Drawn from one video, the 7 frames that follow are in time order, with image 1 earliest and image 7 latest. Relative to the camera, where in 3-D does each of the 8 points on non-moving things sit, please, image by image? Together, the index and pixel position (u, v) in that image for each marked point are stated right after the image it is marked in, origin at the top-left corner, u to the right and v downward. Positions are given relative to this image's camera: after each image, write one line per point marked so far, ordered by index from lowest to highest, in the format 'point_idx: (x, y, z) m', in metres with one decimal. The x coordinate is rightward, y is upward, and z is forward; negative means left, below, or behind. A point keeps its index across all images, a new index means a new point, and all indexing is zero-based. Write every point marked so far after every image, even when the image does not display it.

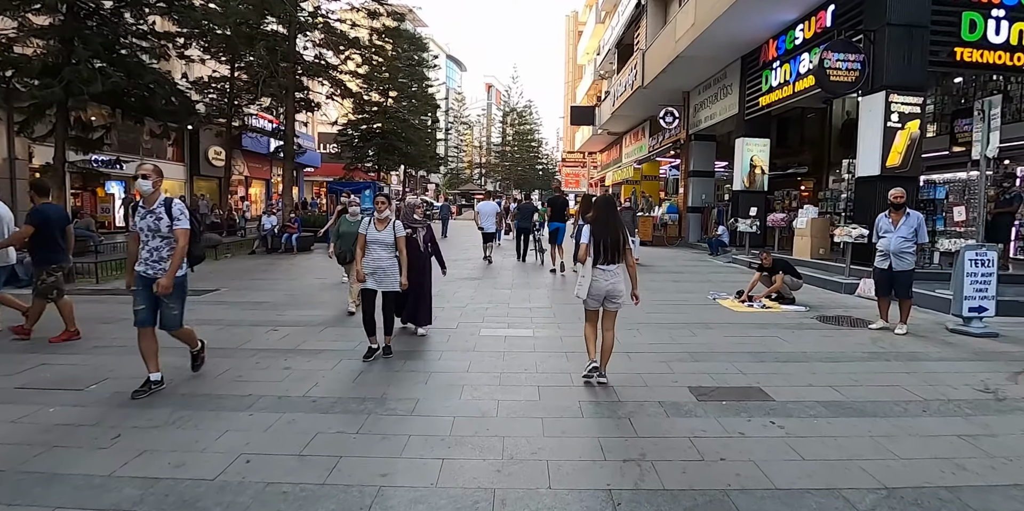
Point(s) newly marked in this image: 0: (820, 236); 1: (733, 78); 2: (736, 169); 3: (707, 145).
0: (+6.8, +0.4, +11.7) m
1: (+6.7, +5.4, +16.0) m
2: (+6.6, +2.5, +15.5) m
3: (+7.1, +4.0, +19.3) m
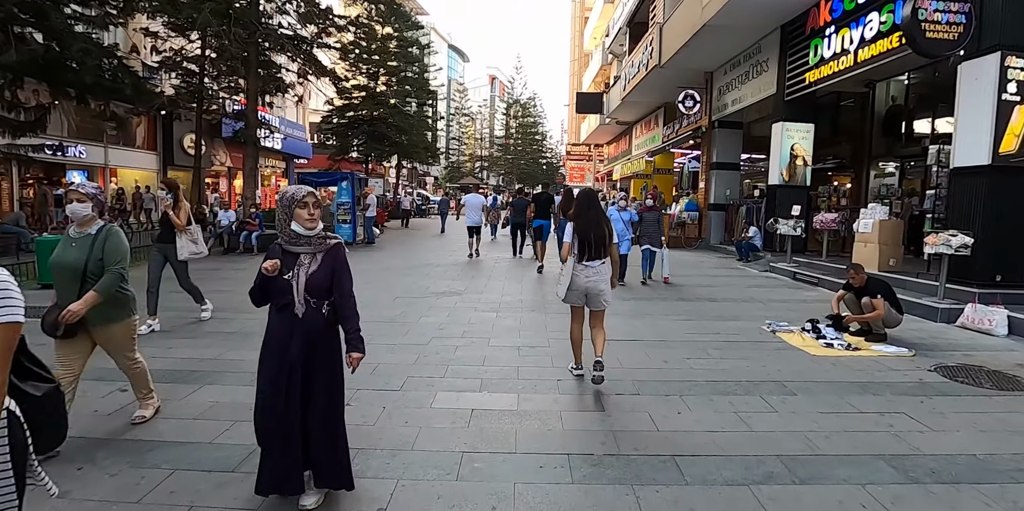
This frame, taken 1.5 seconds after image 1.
0: (+6.6, +0.2, +9.3) m
1: (+6.6, +5.2, +13.6) m
2: (+6.5, +2.3, +13.1) m
3: (+7.1, +3.9, +16.9) m
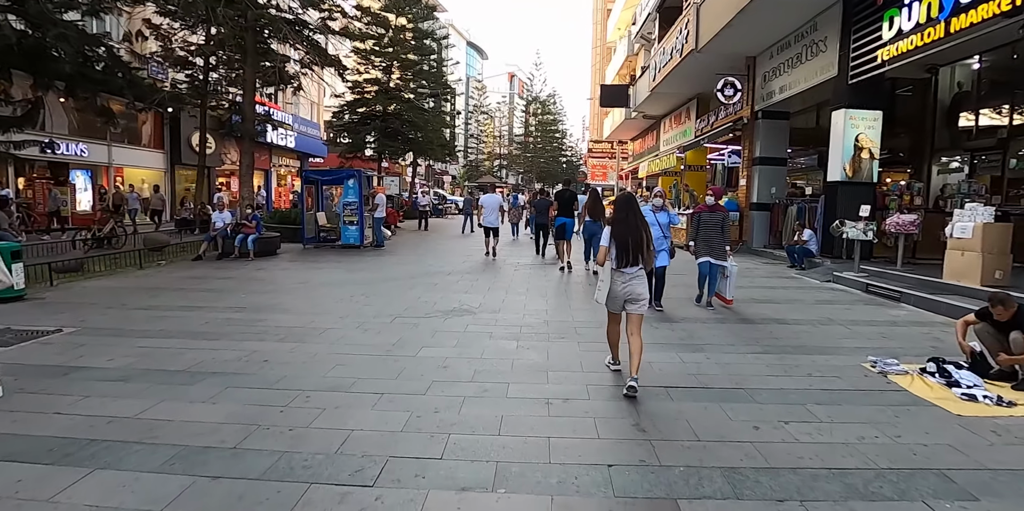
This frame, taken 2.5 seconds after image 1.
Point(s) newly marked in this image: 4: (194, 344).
0: (+6.9, +0.1, +7.6) m
1: (+7.1, +5.1, +11.9) m
2: (+6.9, +2.2, +11.4) m
3: (+7.7, +3.7, +15.2) m
4: (-3.3, -0.9, +5.5) m
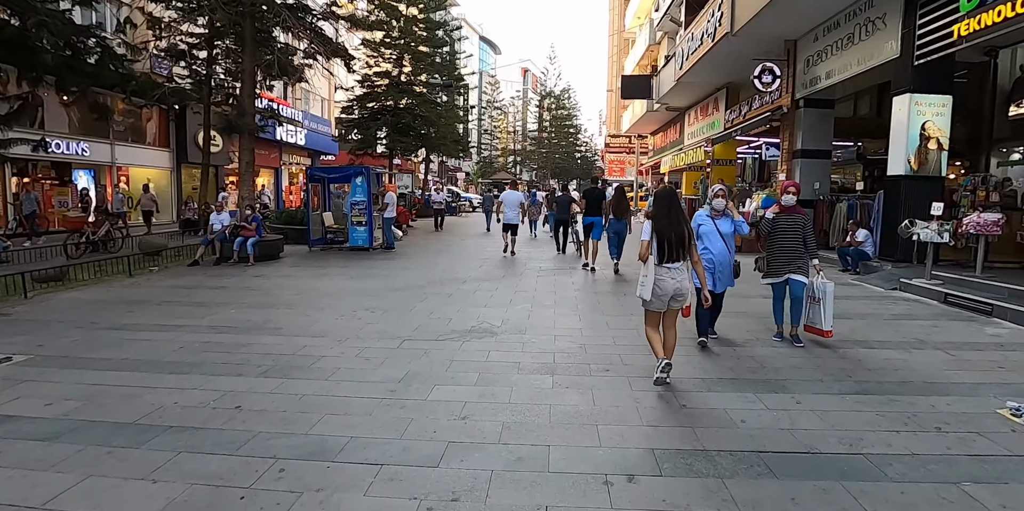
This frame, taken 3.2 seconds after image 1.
0: (+7.3, 0.0, +6.4) m
1: (+7.5, +5.0, +10.6) m
2: (+7.3, +2.1, +10.1) m
3: (+8.1, +3.7, +13.9) m
4: (-3.0, -1.1, +4.5) m
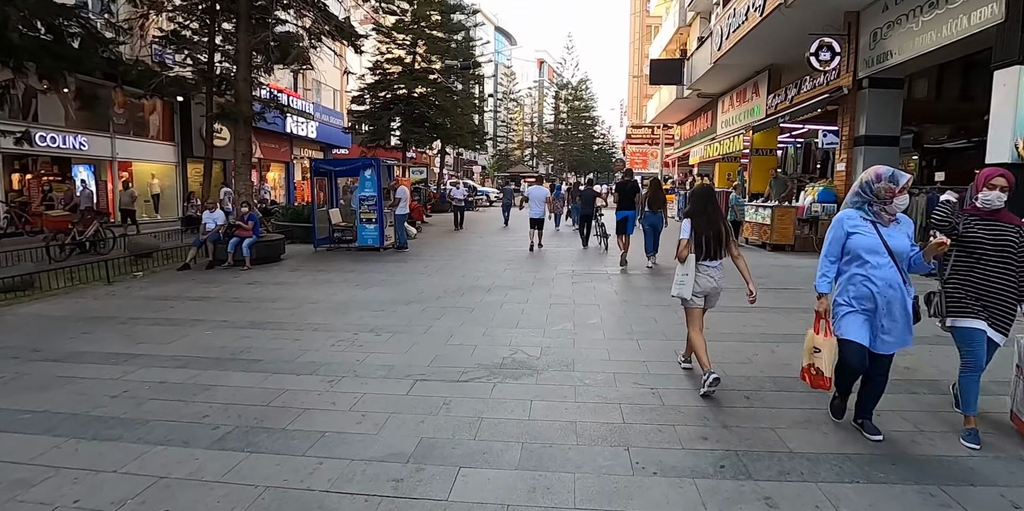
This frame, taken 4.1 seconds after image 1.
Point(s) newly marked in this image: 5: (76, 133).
0: (+7.7, -0.1, +4.8) m
1: (+8.0, +5.0, +8.9) m
2: (+7.8, +2.1, +8.5) m
3: (+8.7, +3.7, +12.2) m
4: (-2.7, -1.2, +3.2) m
5: (-15.5, +4.3, +18.8) m
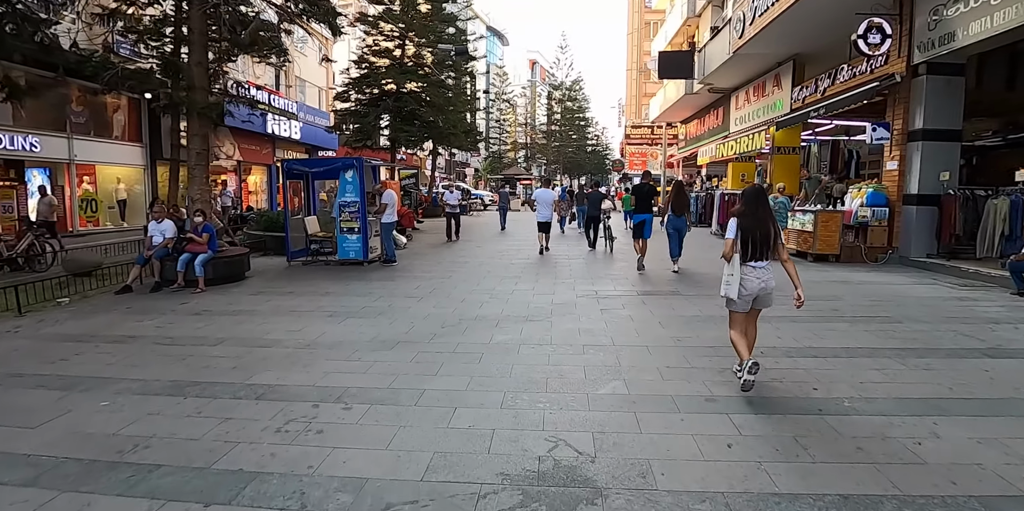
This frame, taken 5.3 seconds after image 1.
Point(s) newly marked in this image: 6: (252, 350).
0: (+7.9, -0.3, +3.2) m
1: (+8.1, +4.7, +7.3) m
2: (+8.0, +1.9, +6.9) m
3: (+8.8, +3.5, +10.6) m
4: (-2.4, -1.5, +1.5) m
5: (-15.5, +3.9, +16.9) m
6: (-2.6, -1.0, +5.4) m
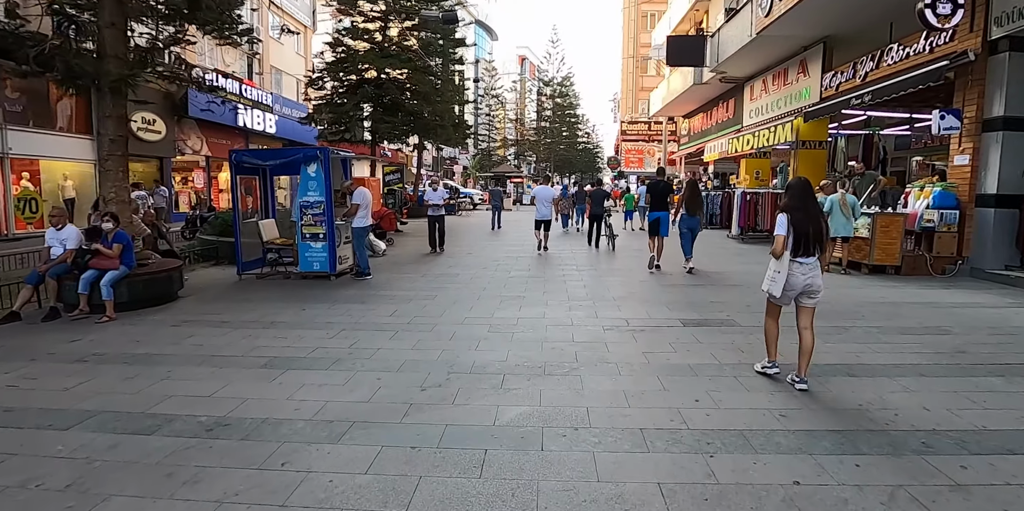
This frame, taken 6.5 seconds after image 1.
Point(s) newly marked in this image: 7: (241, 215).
0: (+8.1, -0.5, +1.4) m
1: (+8.2, +4.5, +5.6) m
2: (+8.1, +1.6, +5.2) m
3: (+8.8, +3.3, +8.9) m
4: (-2.2, -1.7, -0.5) m
5: (-15.6, +3.7, +14.6) m
6: (-2.5, -1.2, +3.4) m
7: (-5.0, +0.8, +9.8) m
